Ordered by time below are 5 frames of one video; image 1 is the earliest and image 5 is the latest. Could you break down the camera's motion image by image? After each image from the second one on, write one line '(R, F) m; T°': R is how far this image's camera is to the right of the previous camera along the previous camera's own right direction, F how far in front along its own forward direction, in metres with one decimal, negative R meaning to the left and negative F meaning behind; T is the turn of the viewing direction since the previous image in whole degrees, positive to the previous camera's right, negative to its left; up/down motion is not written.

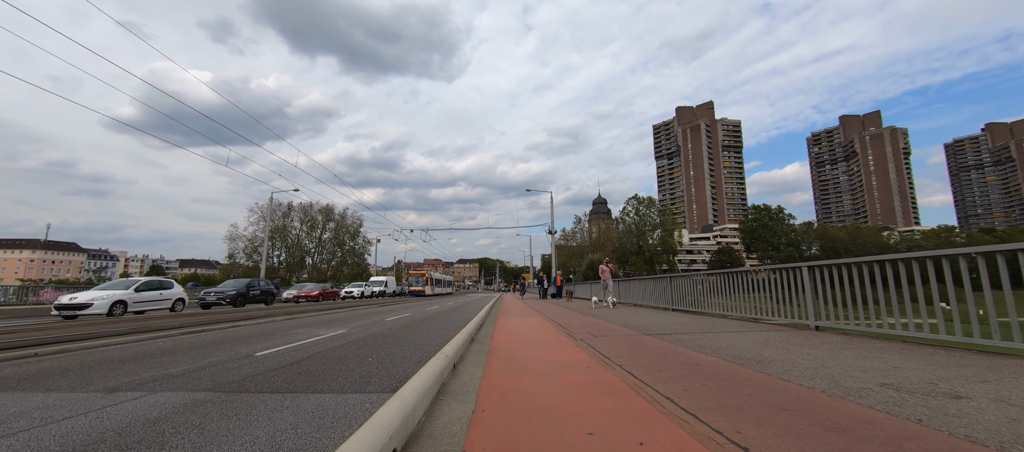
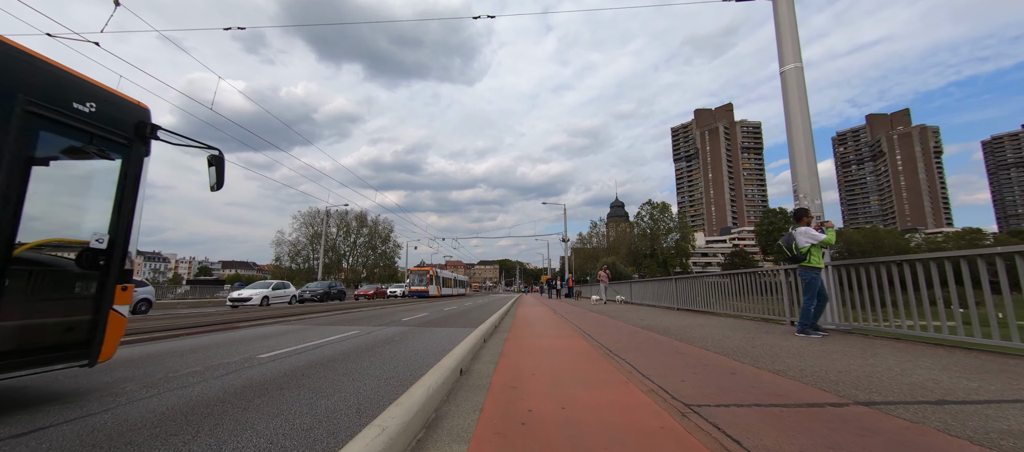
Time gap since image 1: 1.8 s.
(+0.1, -2.2) m; -3°
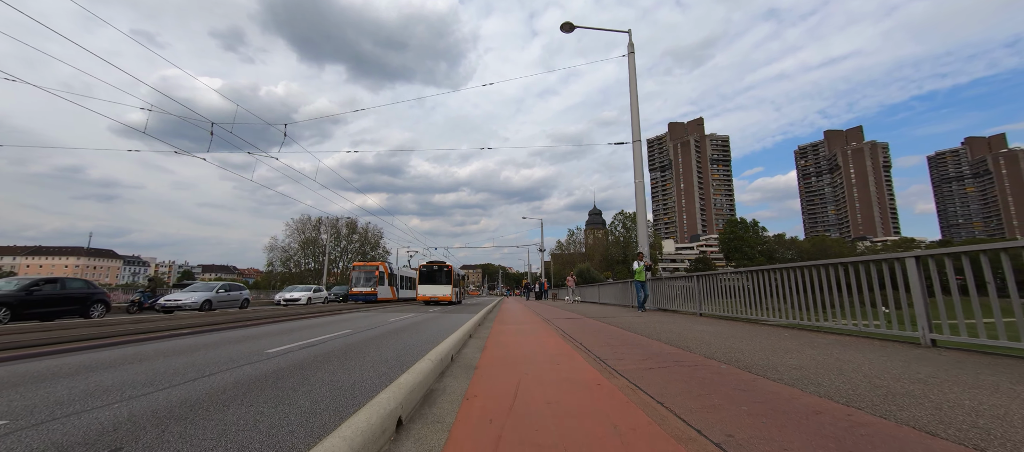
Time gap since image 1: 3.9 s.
(-0.1, -2.7) m; +3°
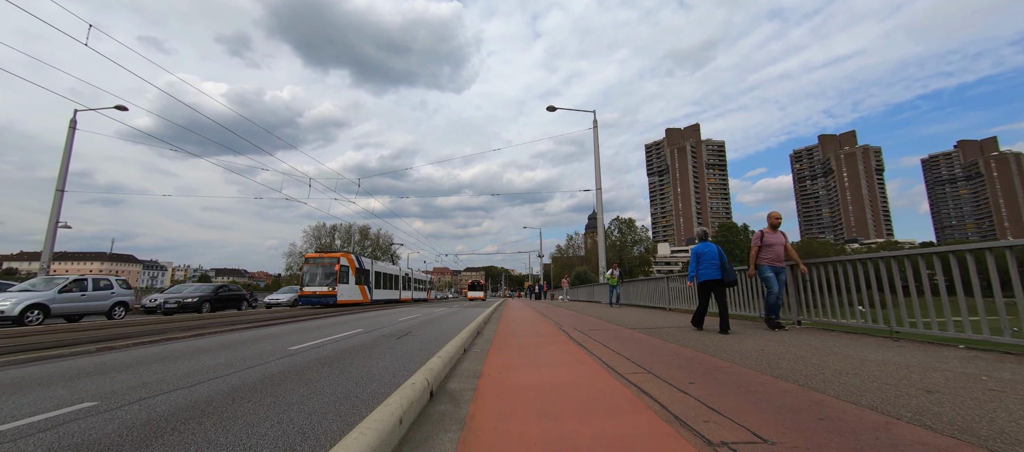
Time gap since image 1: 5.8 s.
(0.0, -2.6) m; 0°
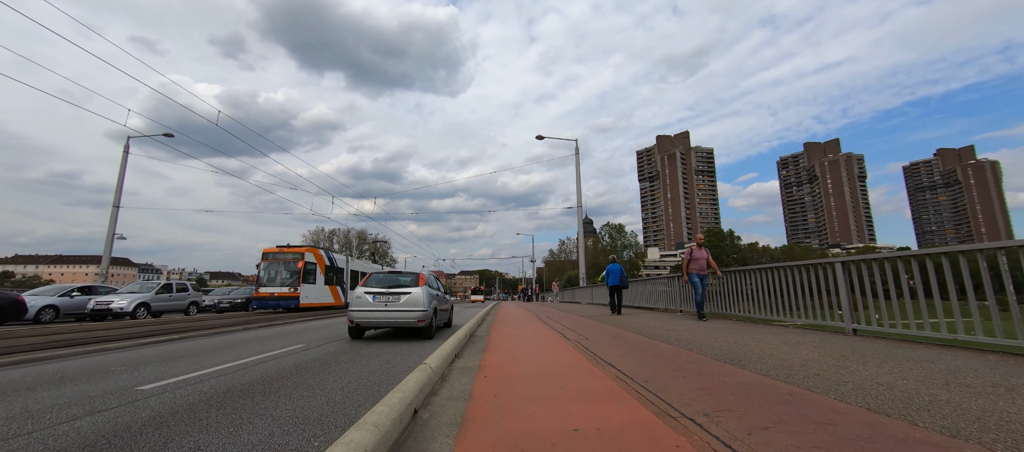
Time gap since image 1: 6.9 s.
(0.0, -1.4) m; +1°
